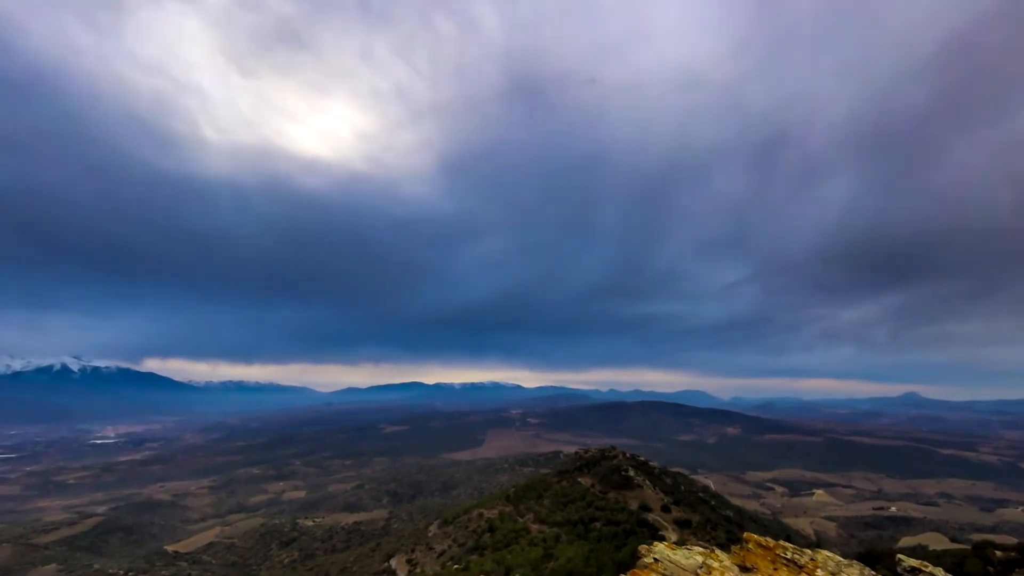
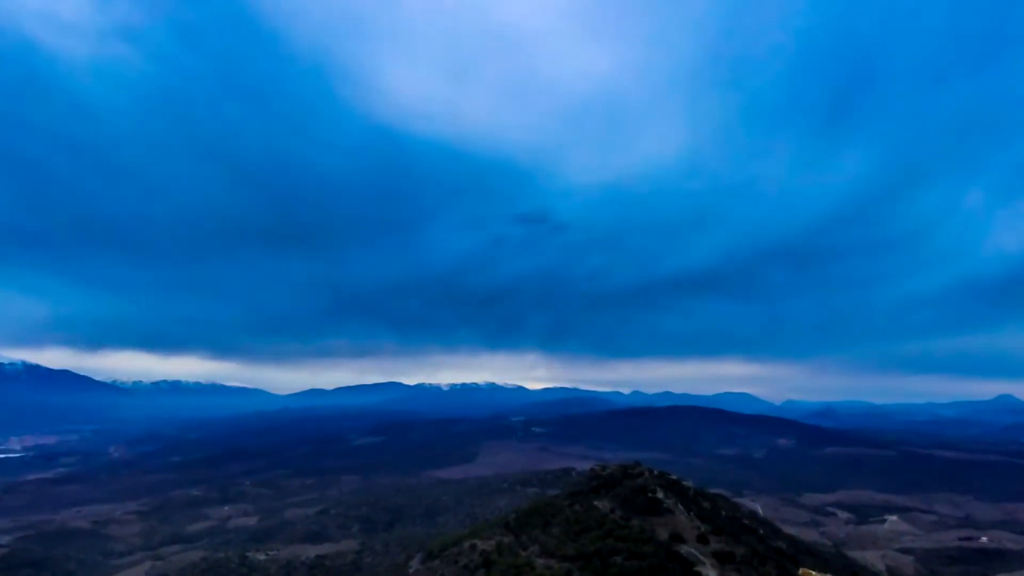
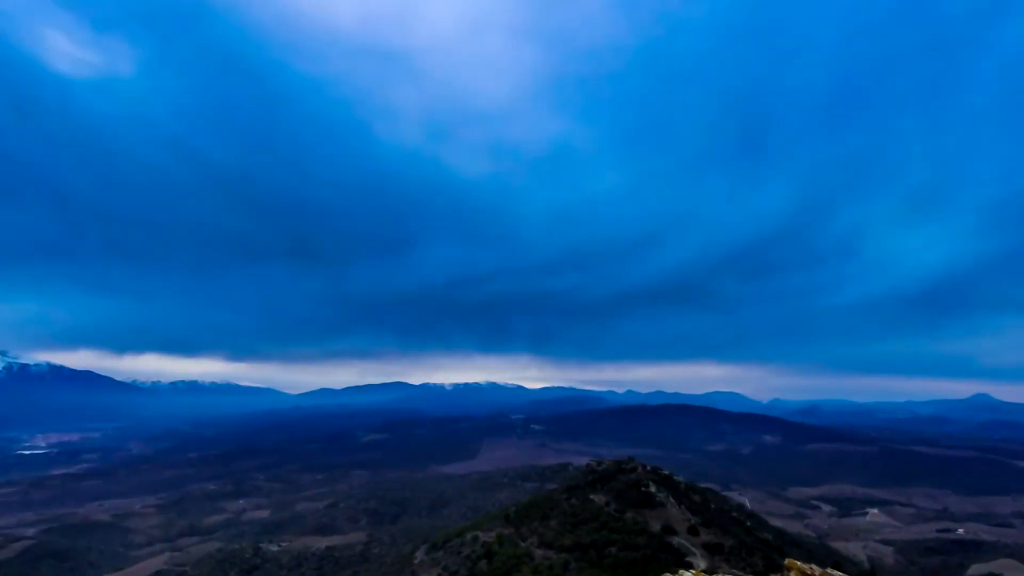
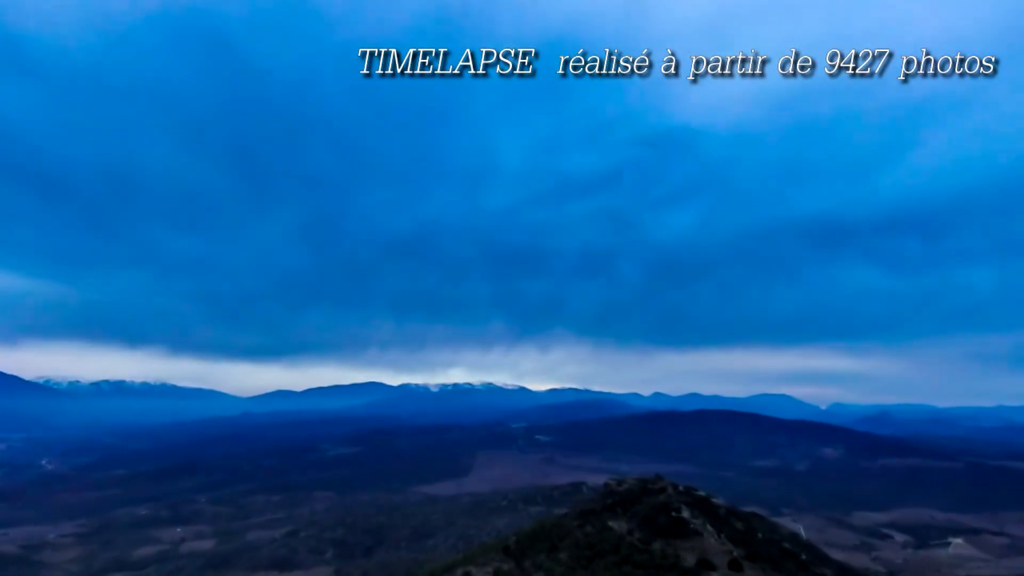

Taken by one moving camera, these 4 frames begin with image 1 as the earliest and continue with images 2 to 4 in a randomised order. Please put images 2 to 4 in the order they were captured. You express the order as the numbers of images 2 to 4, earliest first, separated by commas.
3, 2, 4
